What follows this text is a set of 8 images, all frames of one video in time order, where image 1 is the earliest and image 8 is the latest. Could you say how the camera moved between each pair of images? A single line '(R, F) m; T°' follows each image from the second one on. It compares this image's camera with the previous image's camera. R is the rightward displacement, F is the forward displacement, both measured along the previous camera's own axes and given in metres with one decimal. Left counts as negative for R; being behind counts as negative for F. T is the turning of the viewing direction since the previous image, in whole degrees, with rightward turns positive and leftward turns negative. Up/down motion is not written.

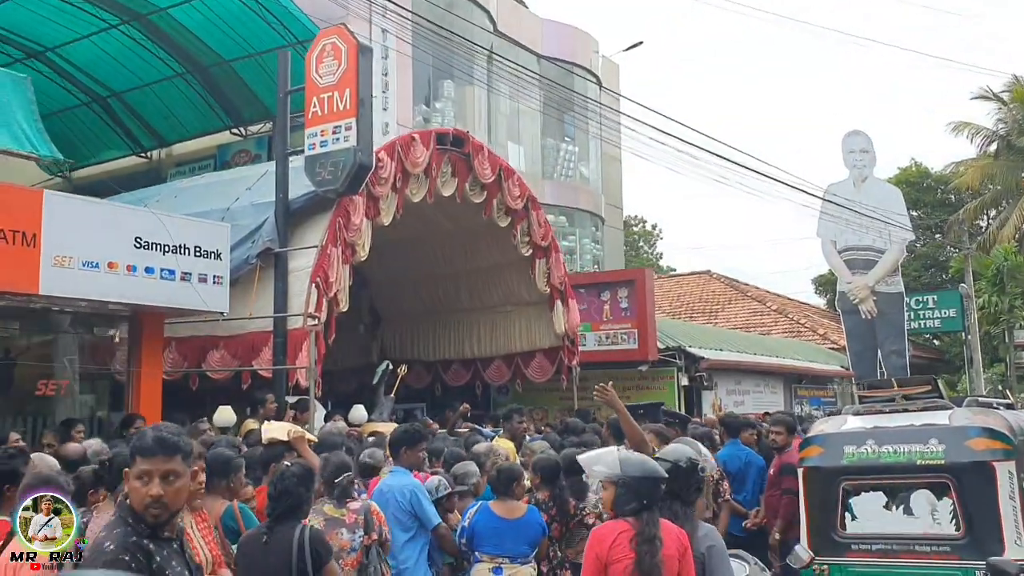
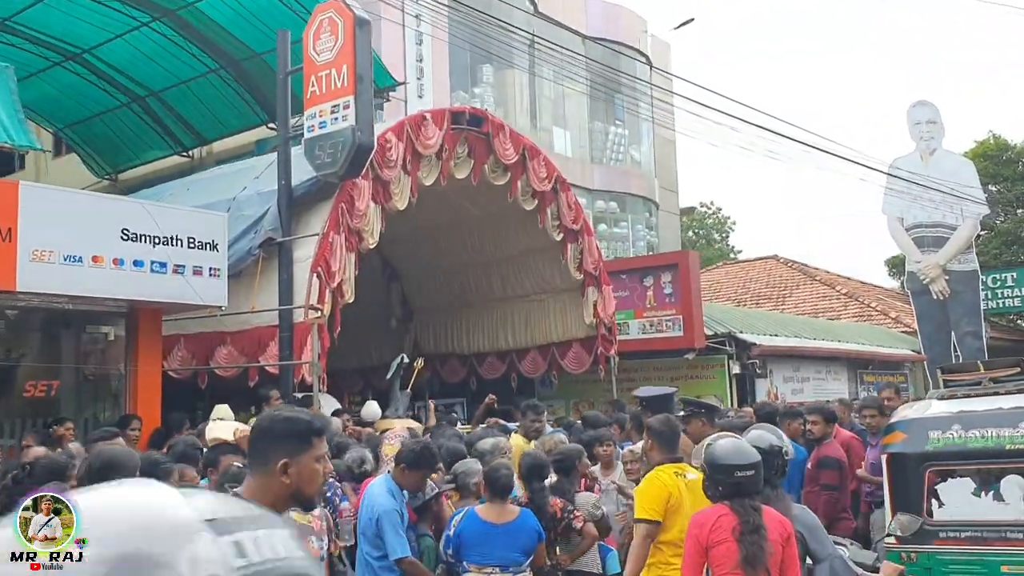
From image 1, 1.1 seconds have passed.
(+0.6, +0.8) m; -4°
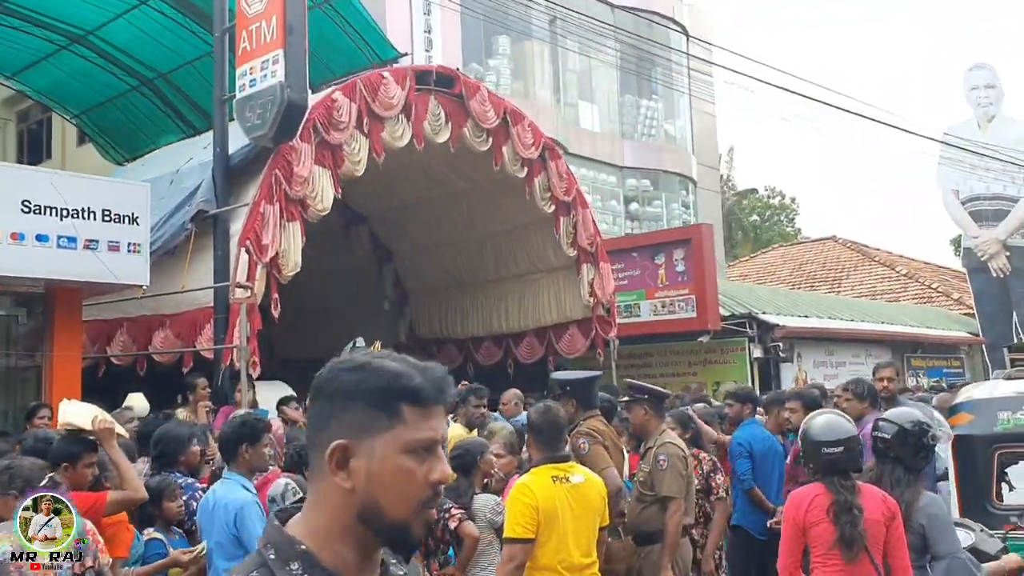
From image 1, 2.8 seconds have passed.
(+1.2, +1.3) m; -4°
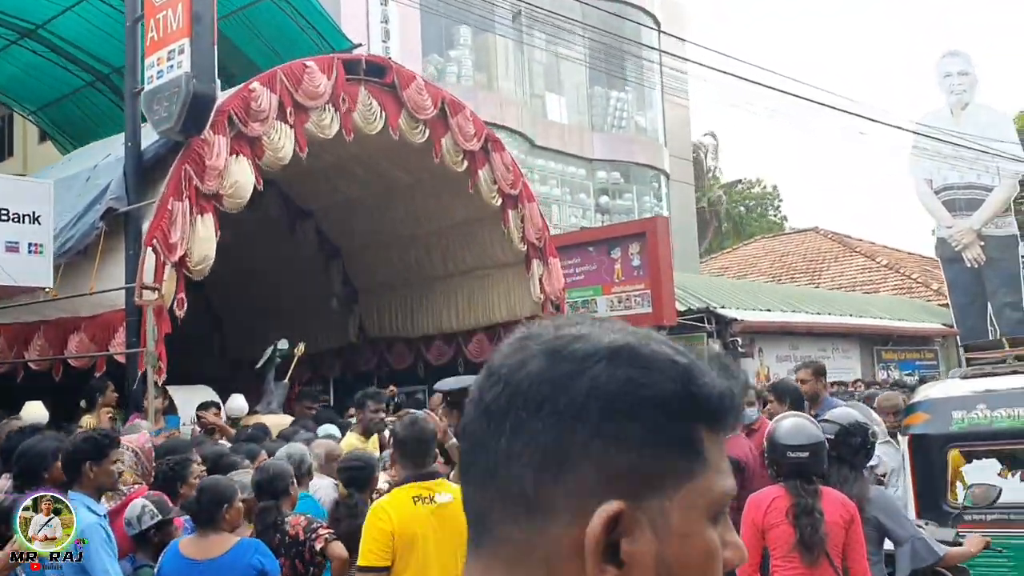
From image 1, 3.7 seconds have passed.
(+0.7, +0.4) m; 0°
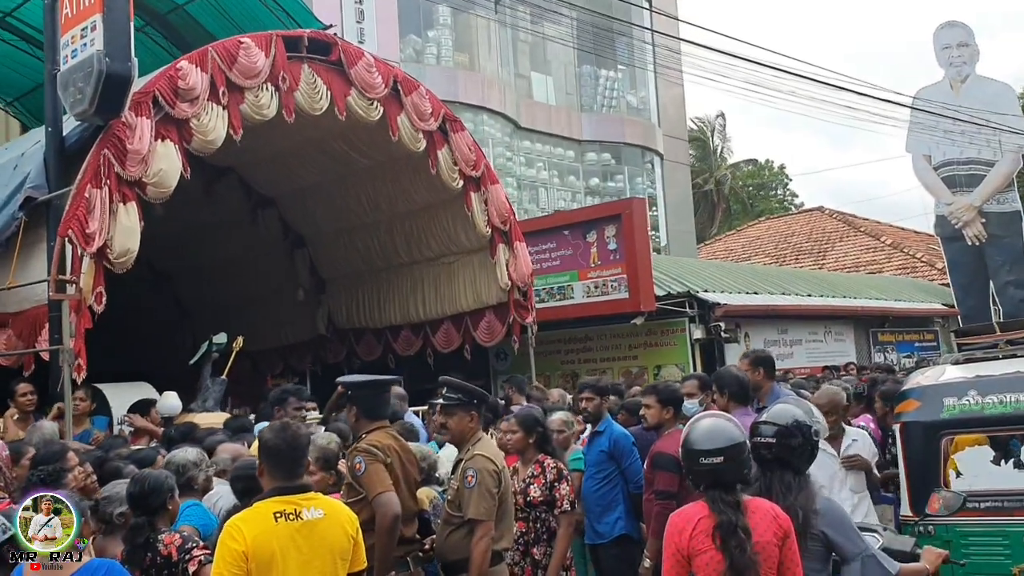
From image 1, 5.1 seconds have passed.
(+0.7, +0.6) m; -1°
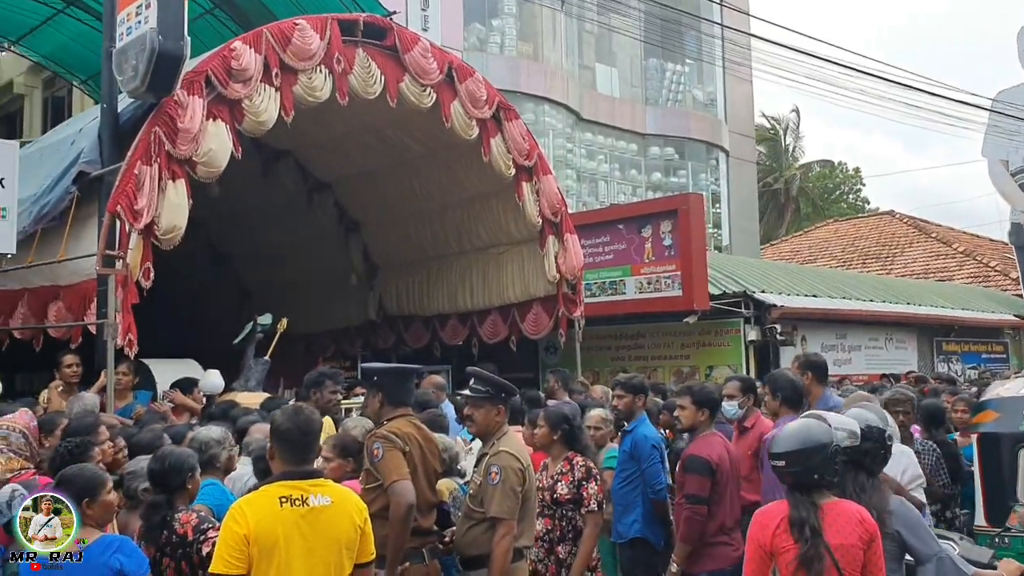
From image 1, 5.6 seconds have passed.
(+0.2, +0.2) m; -4°
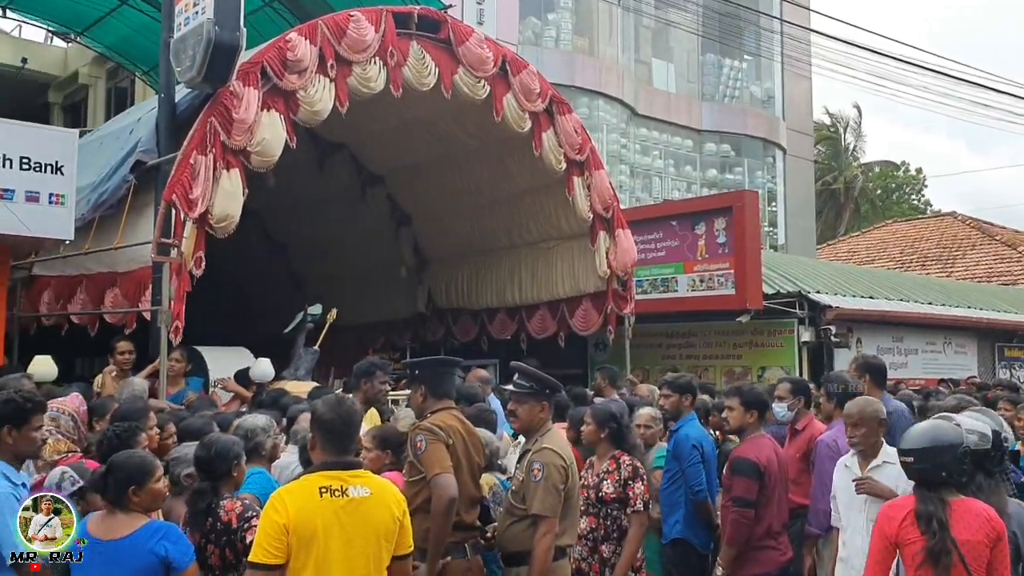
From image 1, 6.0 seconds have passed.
(0.0, +0.1) m; -3°
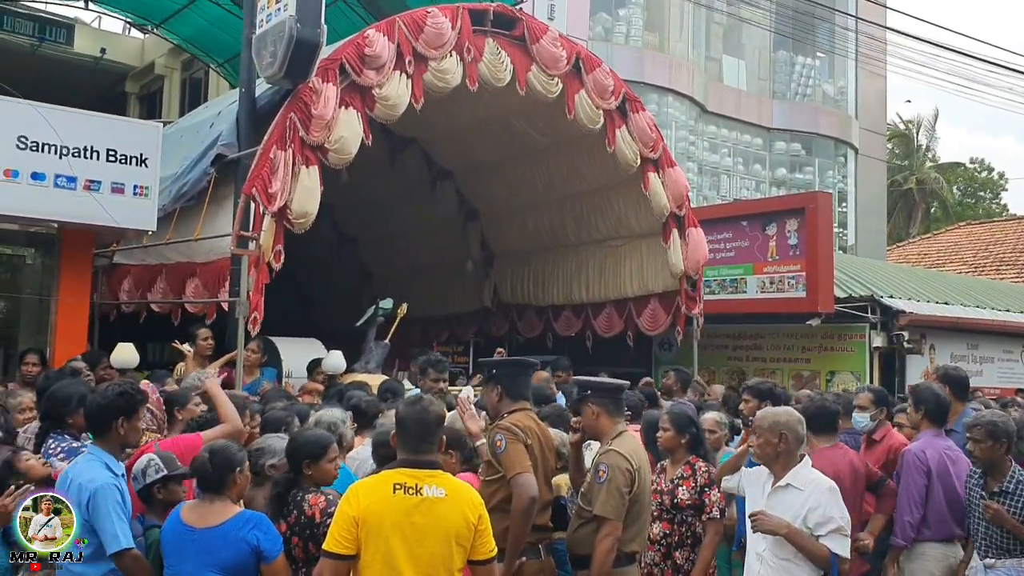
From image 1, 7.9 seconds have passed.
(-0.1, 0.0) m; -3°
